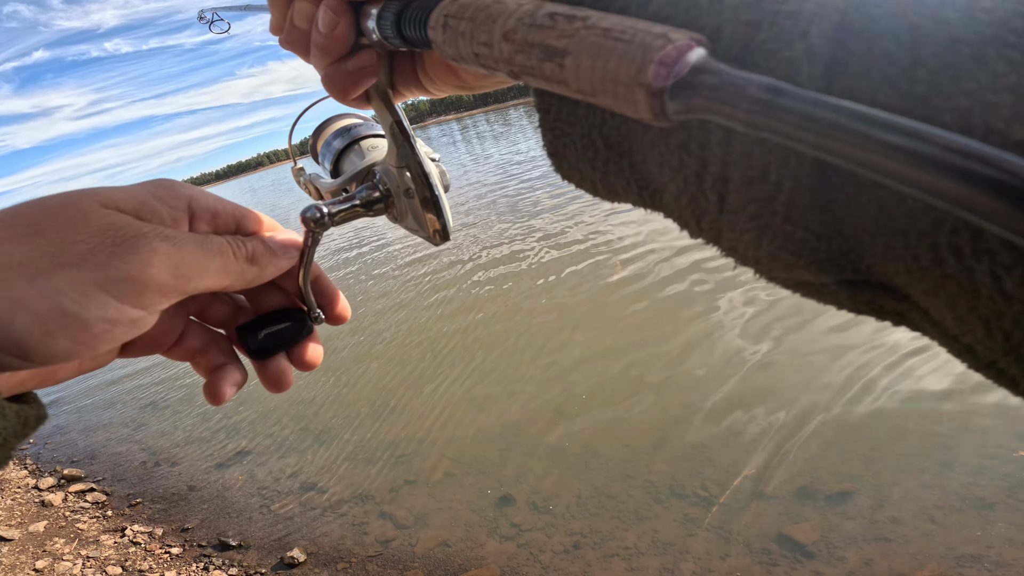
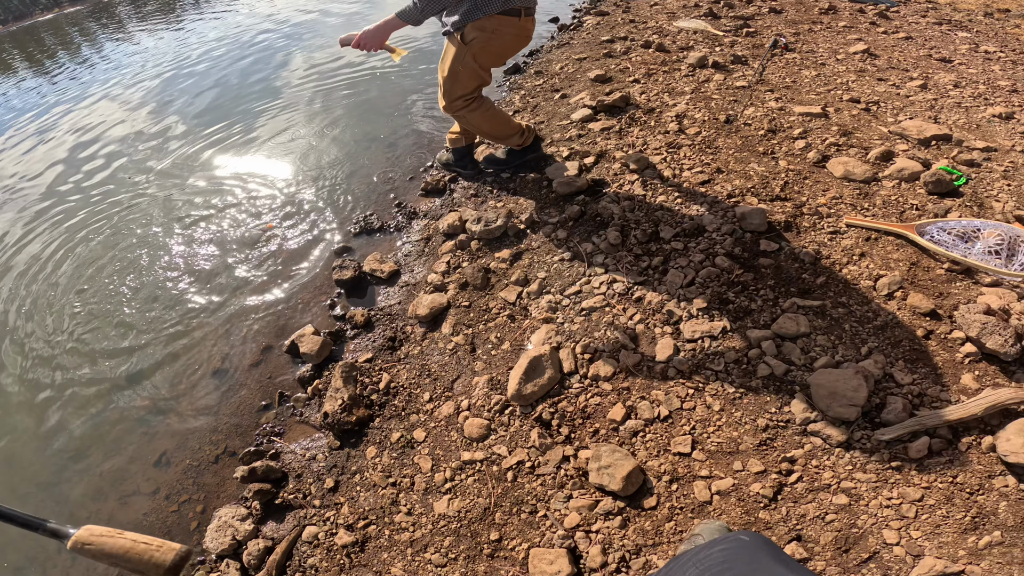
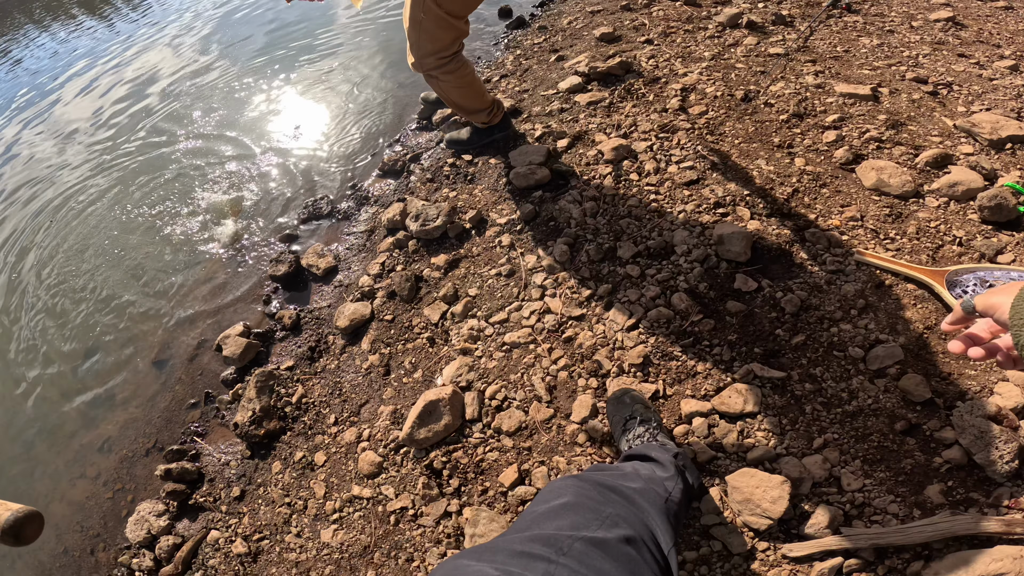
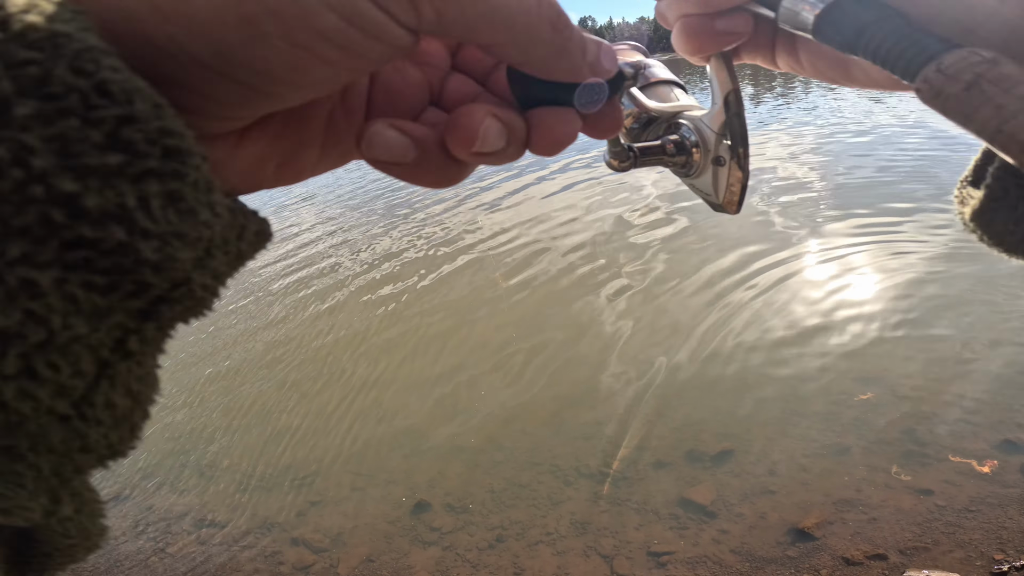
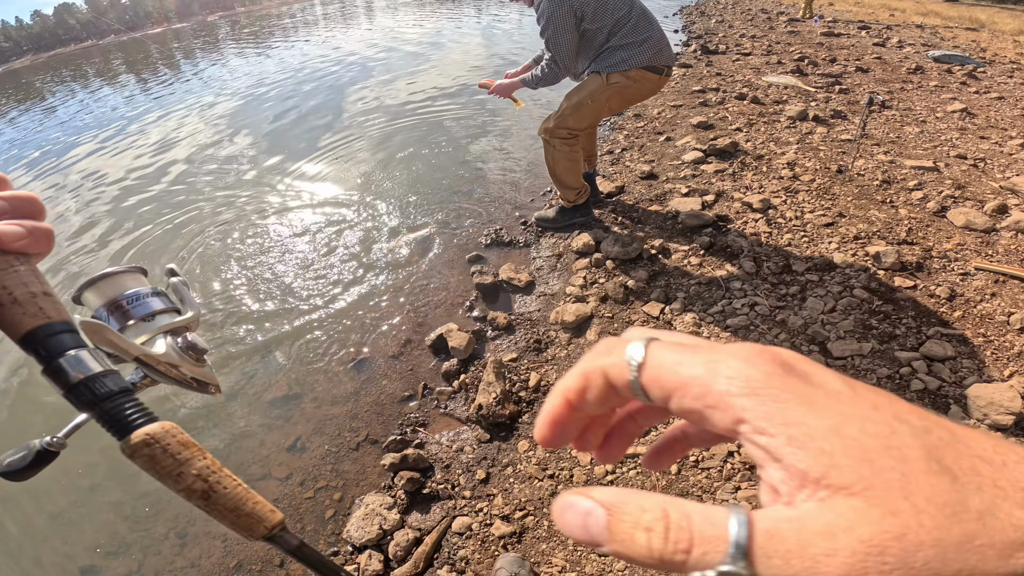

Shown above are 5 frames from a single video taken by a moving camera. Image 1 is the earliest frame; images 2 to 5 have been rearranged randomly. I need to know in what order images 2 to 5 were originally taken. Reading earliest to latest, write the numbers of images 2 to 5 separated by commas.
4, 5, 2, 3
